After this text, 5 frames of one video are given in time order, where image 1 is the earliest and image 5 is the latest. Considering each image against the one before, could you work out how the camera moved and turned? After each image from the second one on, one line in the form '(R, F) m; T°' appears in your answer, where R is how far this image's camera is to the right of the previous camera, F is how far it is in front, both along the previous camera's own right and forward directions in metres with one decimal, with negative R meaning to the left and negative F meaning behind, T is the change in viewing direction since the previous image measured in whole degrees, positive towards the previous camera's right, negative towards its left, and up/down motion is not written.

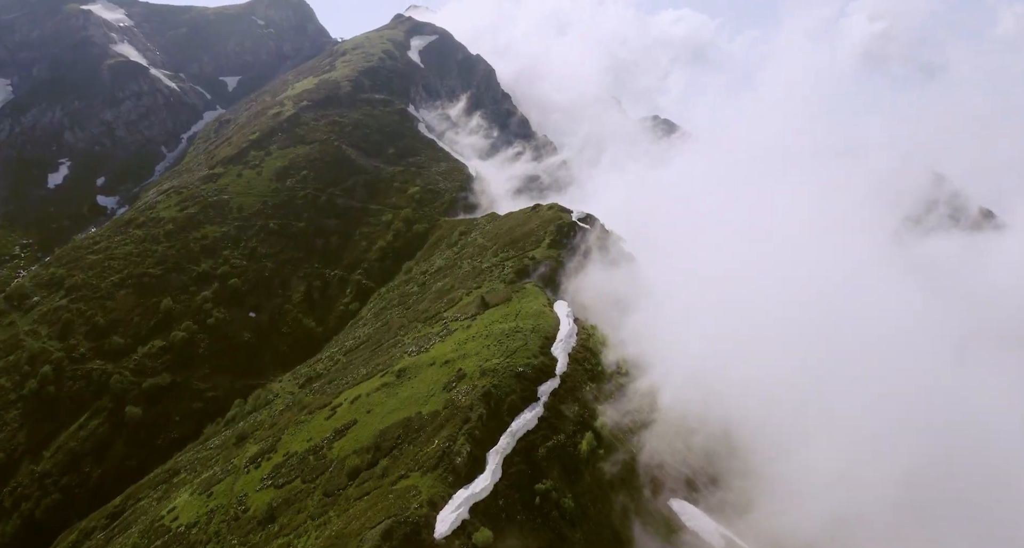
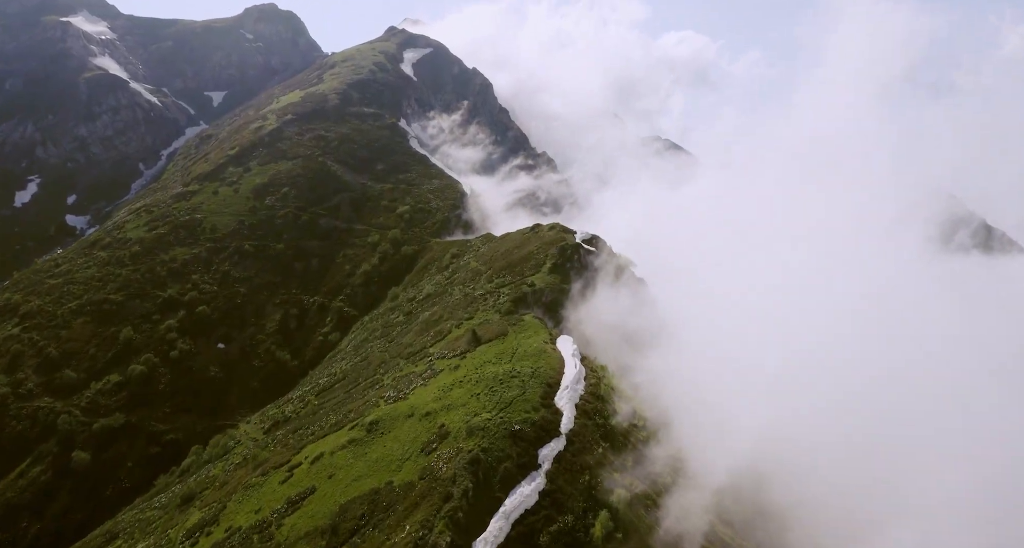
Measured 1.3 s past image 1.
(+0.4, +15.0) m; 0°
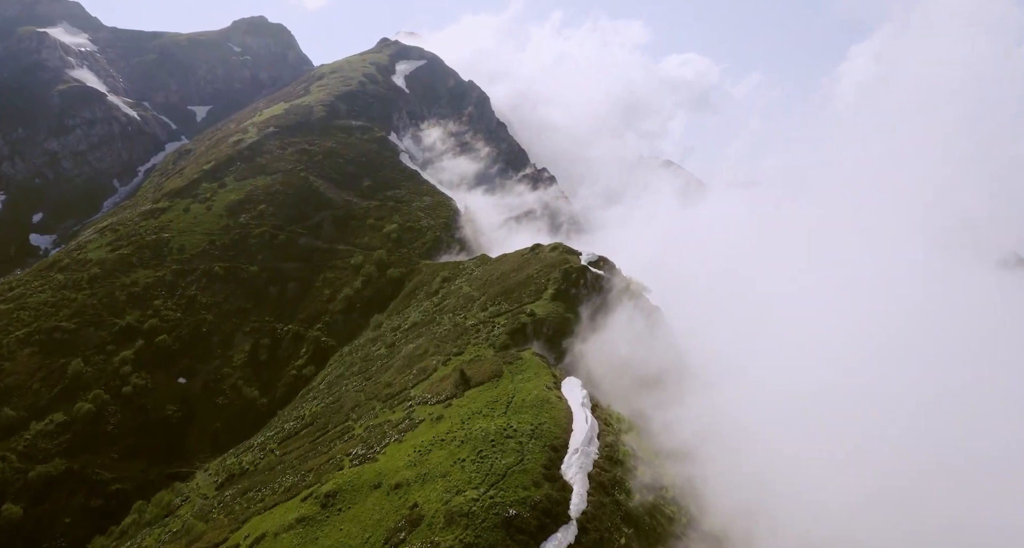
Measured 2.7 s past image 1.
(+0.3, +15.2) m; 0°
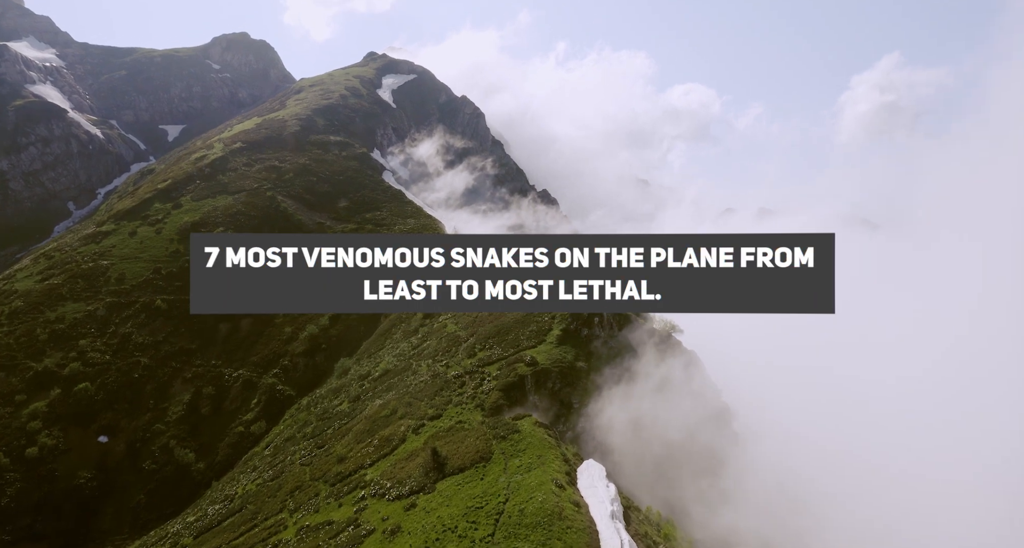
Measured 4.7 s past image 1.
(+0.3, +22.2) m; 0°
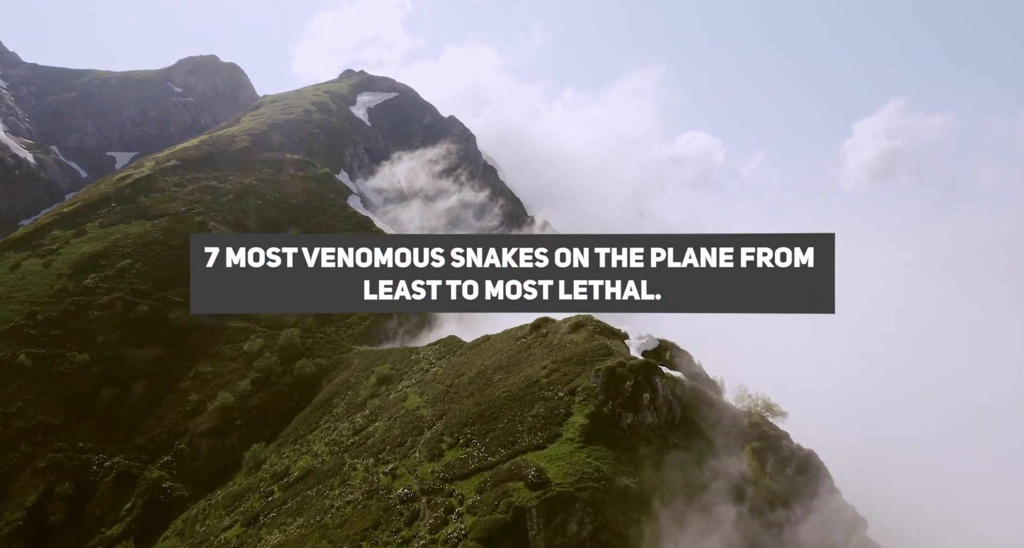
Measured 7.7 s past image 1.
(+0.3, +32.0) m; 0°
